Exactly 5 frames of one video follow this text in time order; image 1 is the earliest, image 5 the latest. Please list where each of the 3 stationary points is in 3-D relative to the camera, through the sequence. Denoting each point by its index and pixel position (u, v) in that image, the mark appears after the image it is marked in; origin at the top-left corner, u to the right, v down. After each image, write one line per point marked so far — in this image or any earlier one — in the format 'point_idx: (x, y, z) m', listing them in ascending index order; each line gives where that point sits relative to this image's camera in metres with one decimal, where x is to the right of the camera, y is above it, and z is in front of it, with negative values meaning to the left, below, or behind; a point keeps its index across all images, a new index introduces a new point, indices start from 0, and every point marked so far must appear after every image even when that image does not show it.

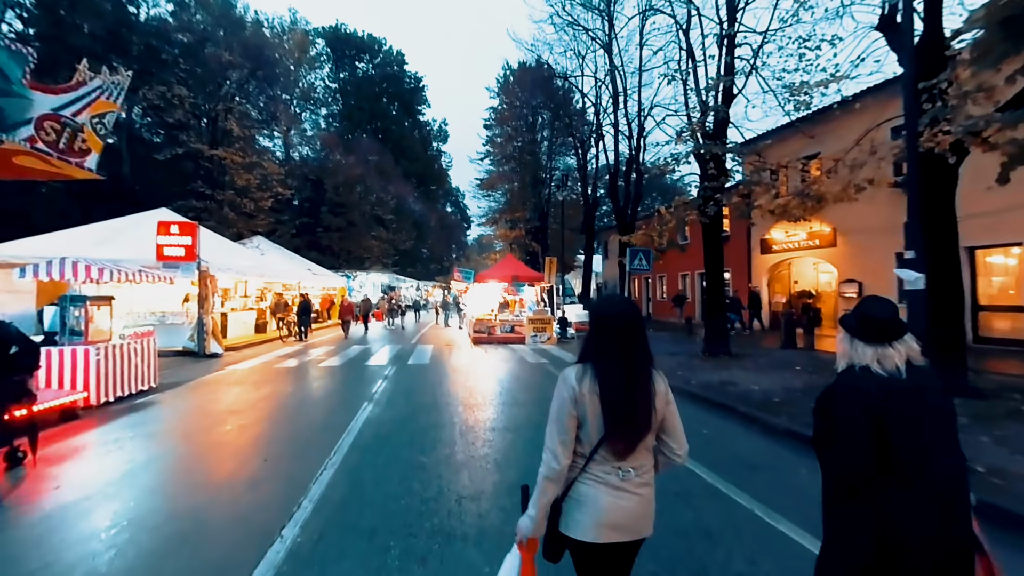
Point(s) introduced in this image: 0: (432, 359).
0: (-1.9, -1.8, +17.1) m
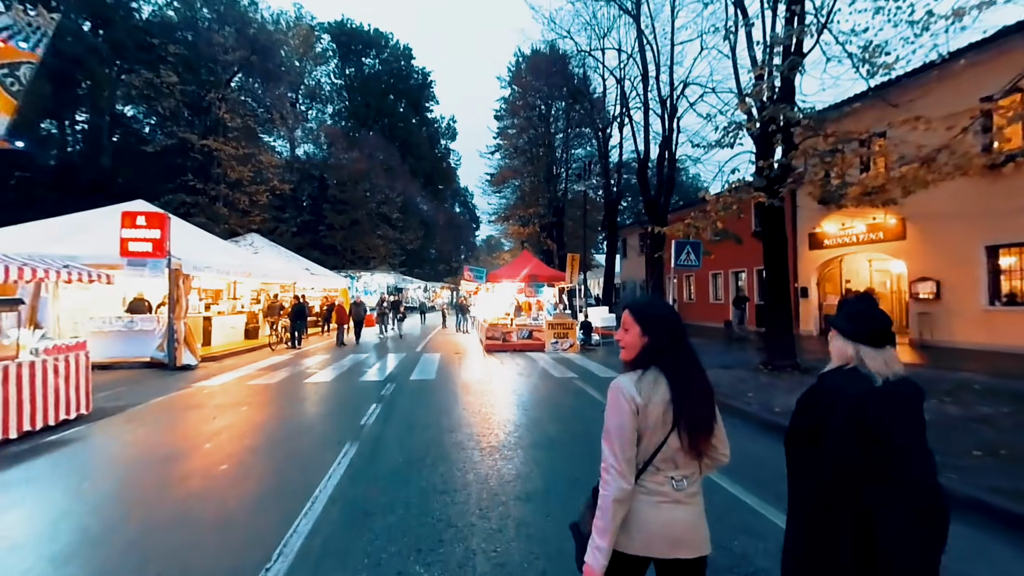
0: (-1.5, -1.8, +15.0) m
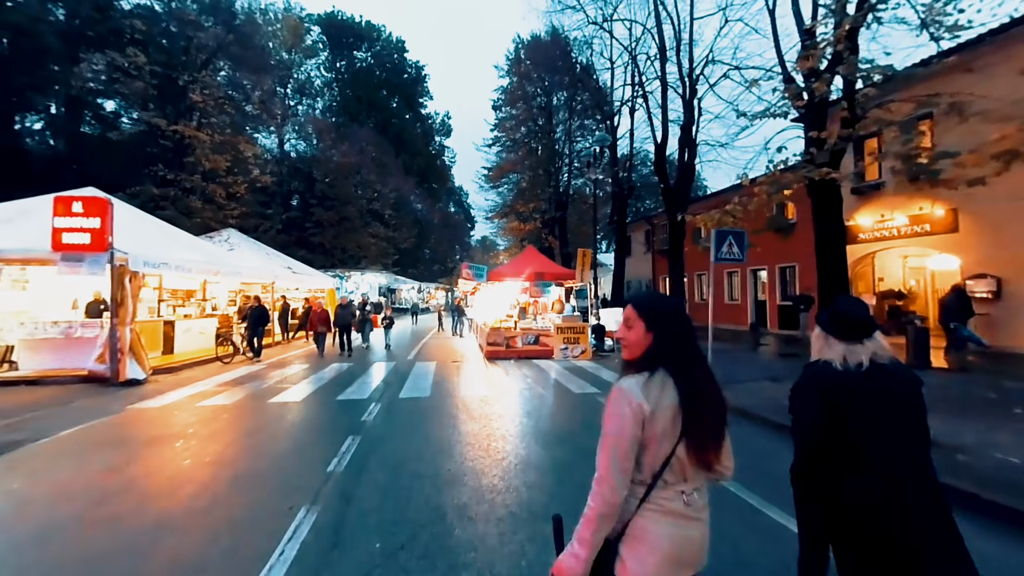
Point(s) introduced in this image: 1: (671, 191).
0: (-1.4, -1.8, +13.0) m
1: (+4.3, +2.6, +19.5) m
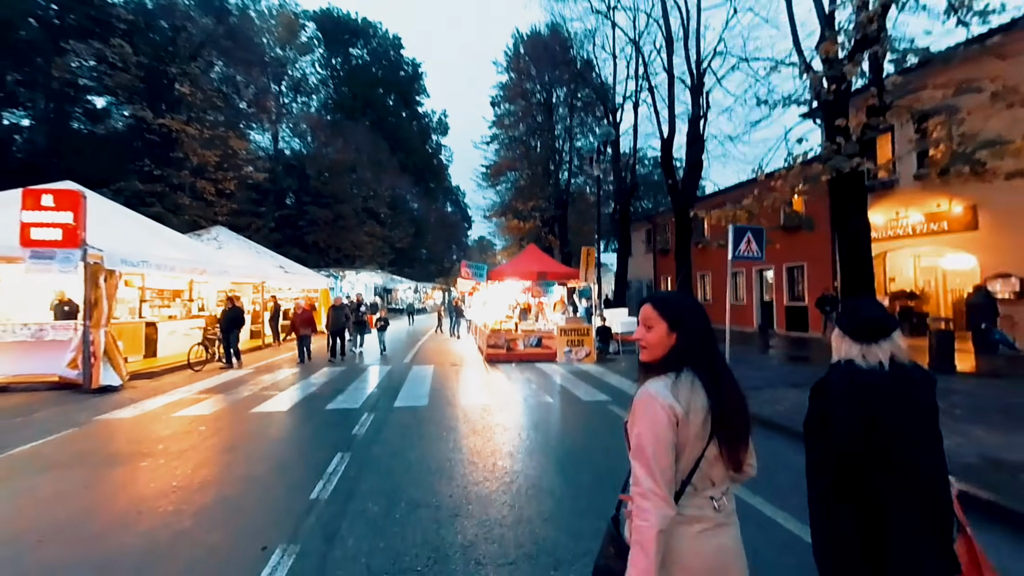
0: (-1.3, -1.8, +12.3) m
1: (+4.3, +2.6, +18.8) m
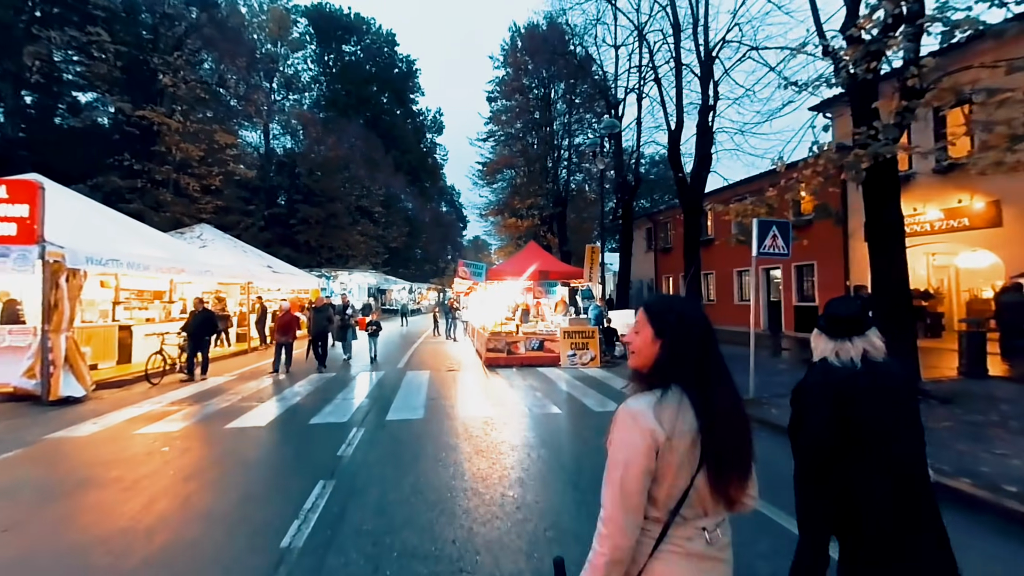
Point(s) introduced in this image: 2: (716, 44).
0: (-1.3, -1.8, +11.4) m
1: (+4.3, +2.6, +17.9) m
2: (+4.9, +5.8, +17.3) m
